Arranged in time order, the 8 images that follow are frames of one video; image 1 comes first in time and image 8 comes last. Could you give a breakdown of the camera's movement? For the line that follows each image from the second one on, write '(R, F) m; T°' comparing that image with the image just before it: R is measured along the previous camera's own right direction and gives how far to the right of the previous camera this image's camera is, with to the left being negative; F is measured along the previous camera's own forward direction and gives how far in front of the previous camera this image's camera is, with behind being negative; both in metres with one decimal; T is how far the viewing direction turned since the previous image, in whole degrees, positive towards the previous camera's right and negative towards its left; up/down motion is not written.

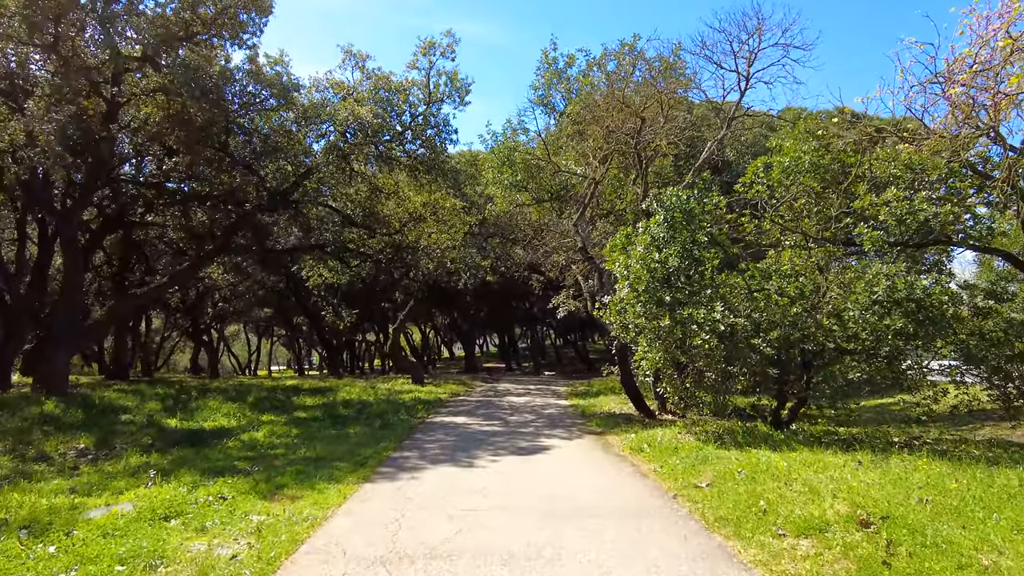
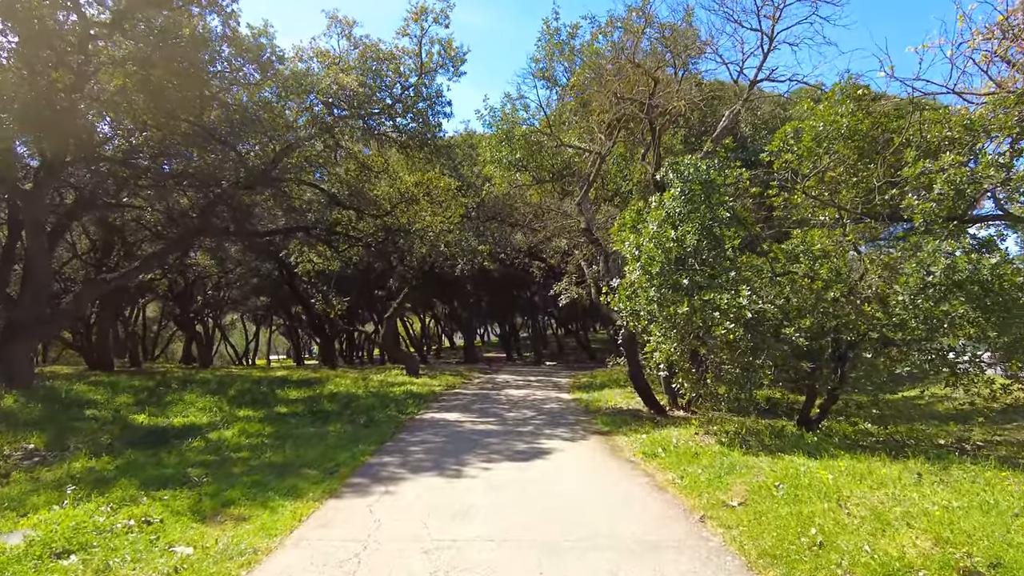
(+0.1, +1.2) m; 0°
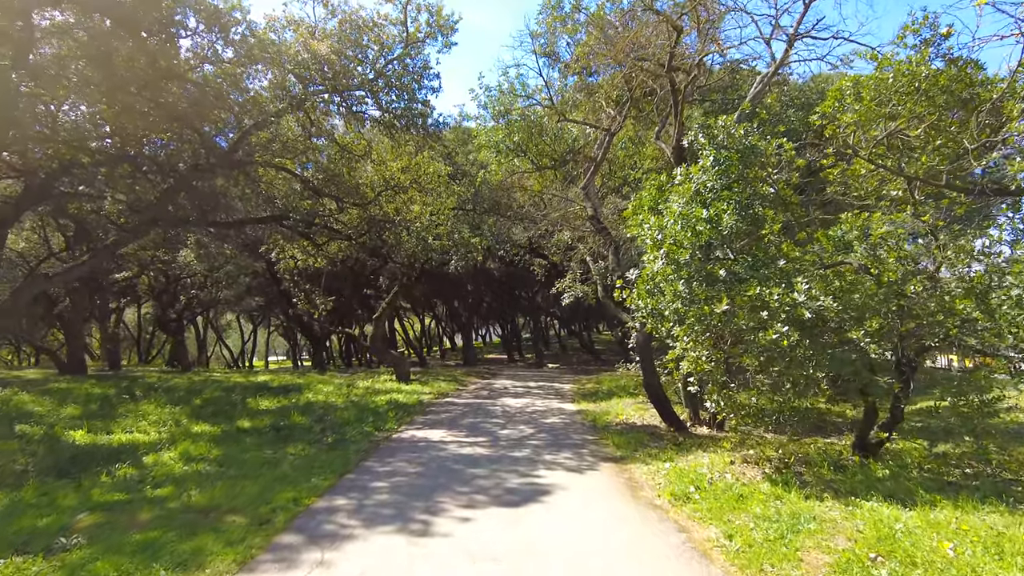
(+0.1, +1.8) m; 0°
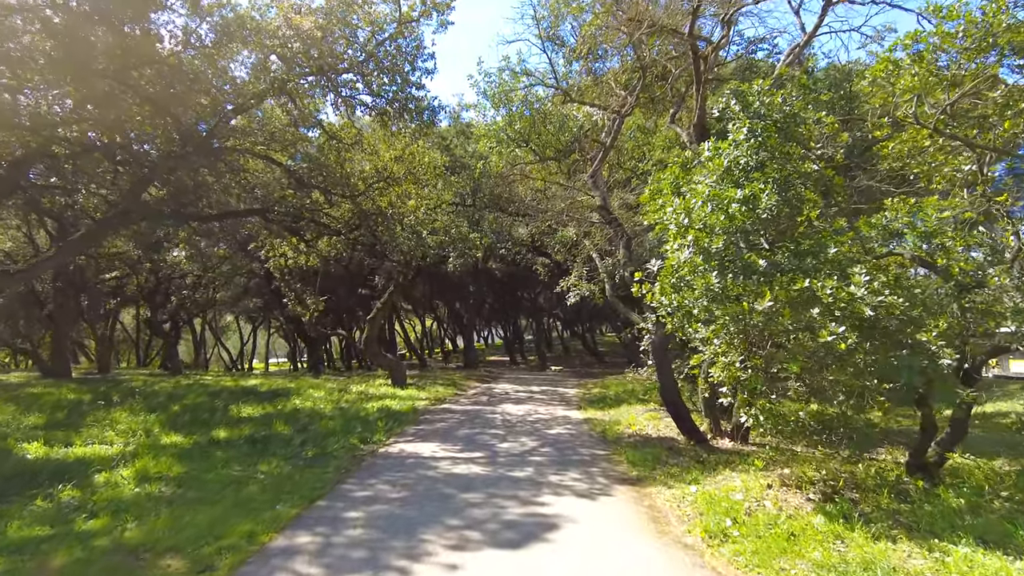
(0.0, +1.1) m; 0°
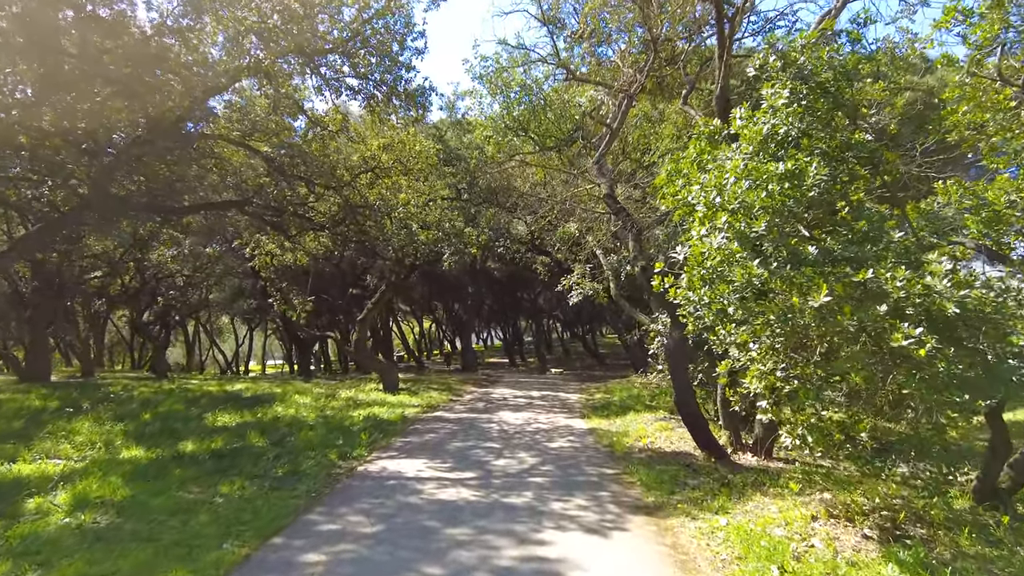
(0.0, +1.1) m; 0°
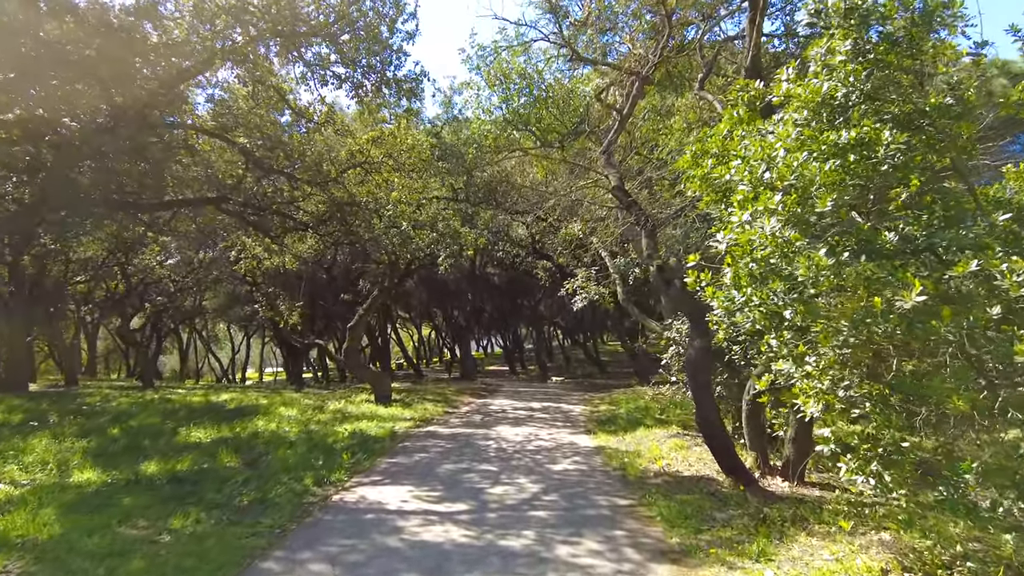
(0.0, +1.0) m; 0°
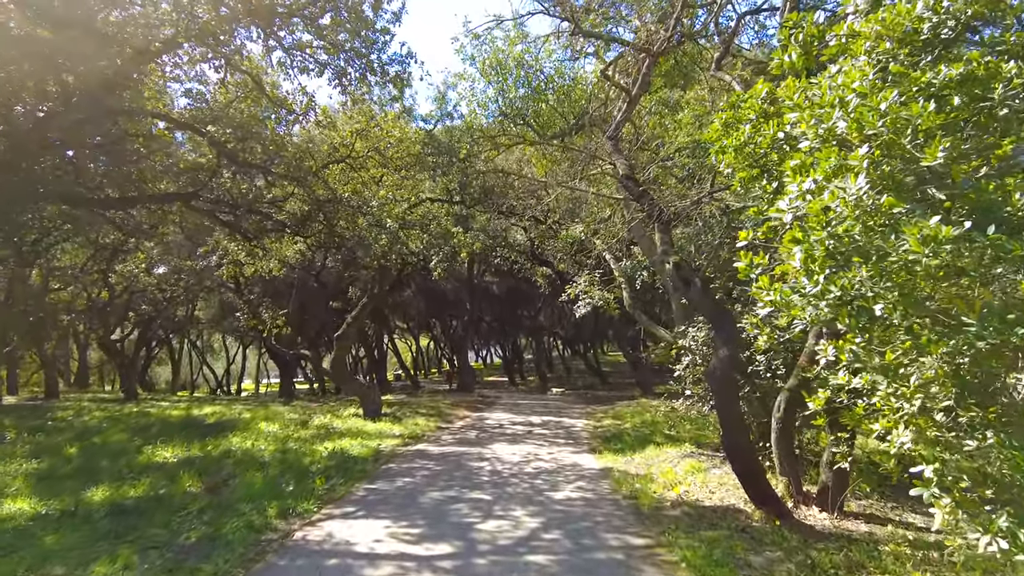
(+0.1, +1.1) m; 0°
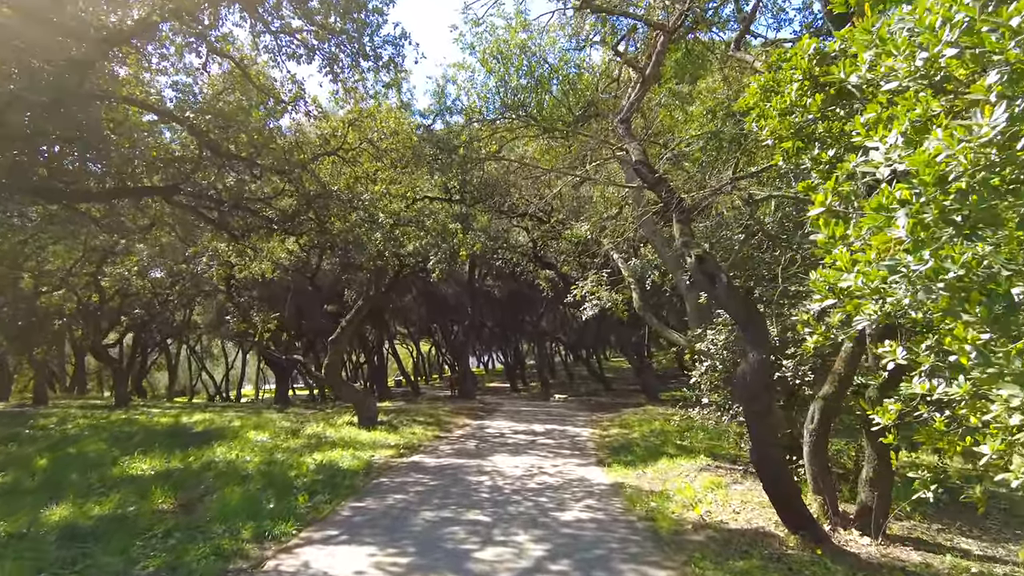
(0.0, +0.7) m; 0°
